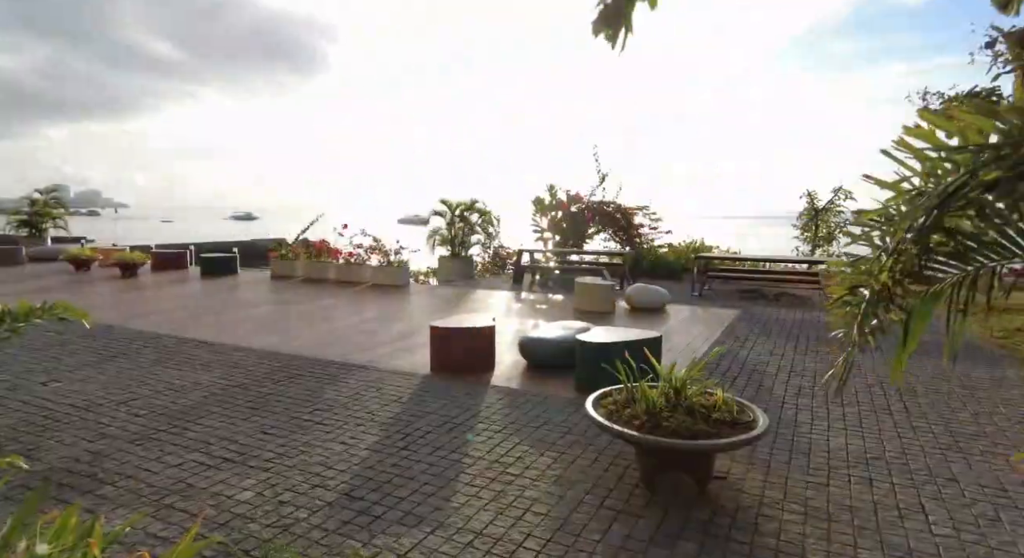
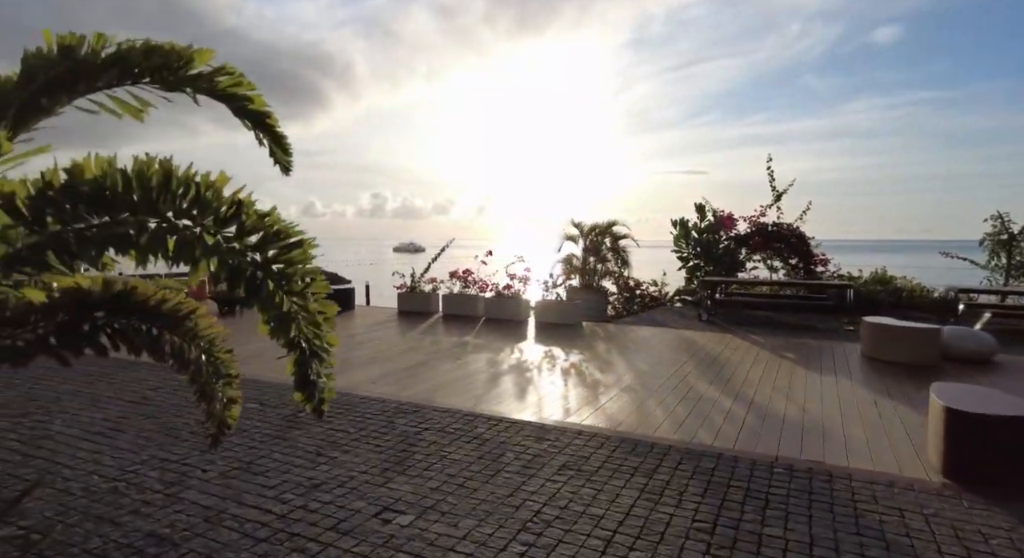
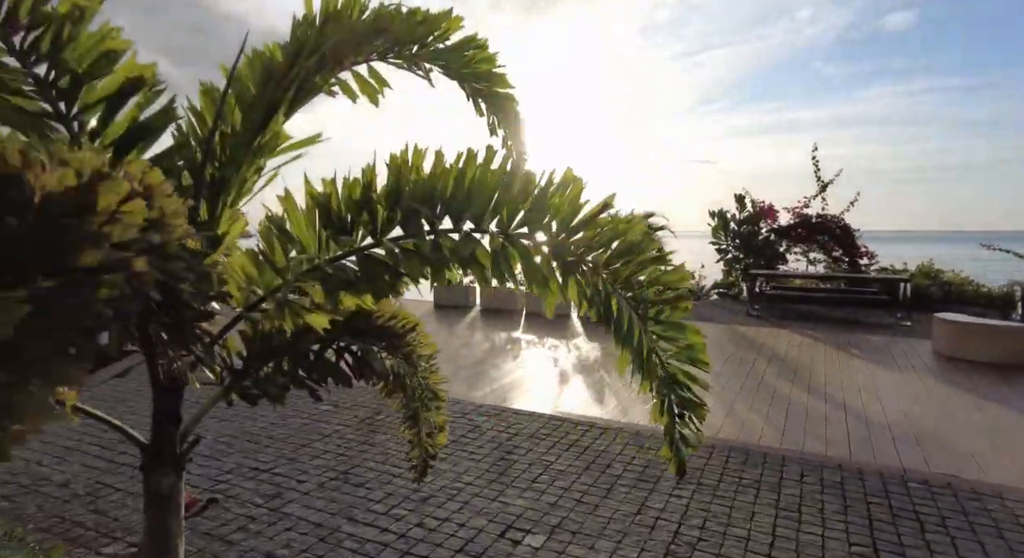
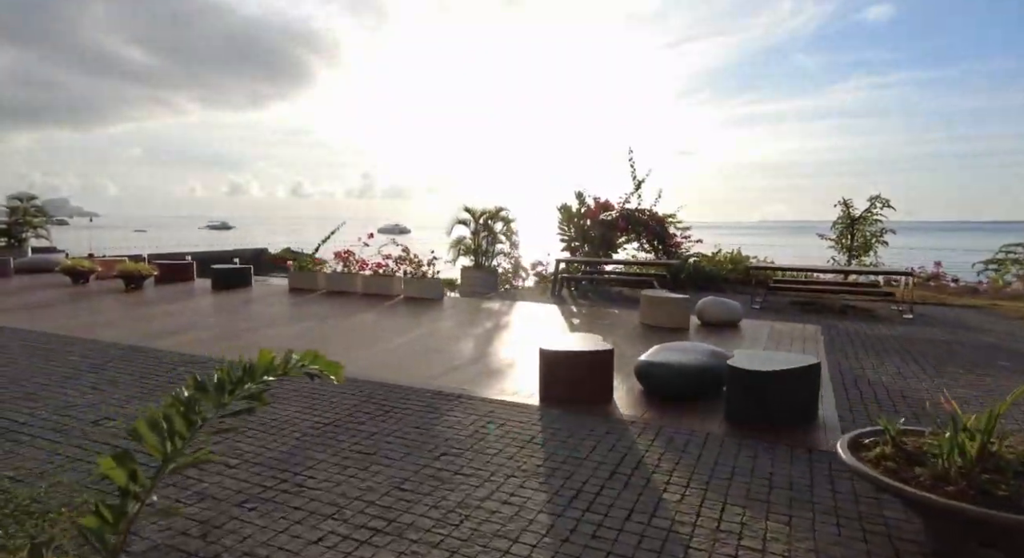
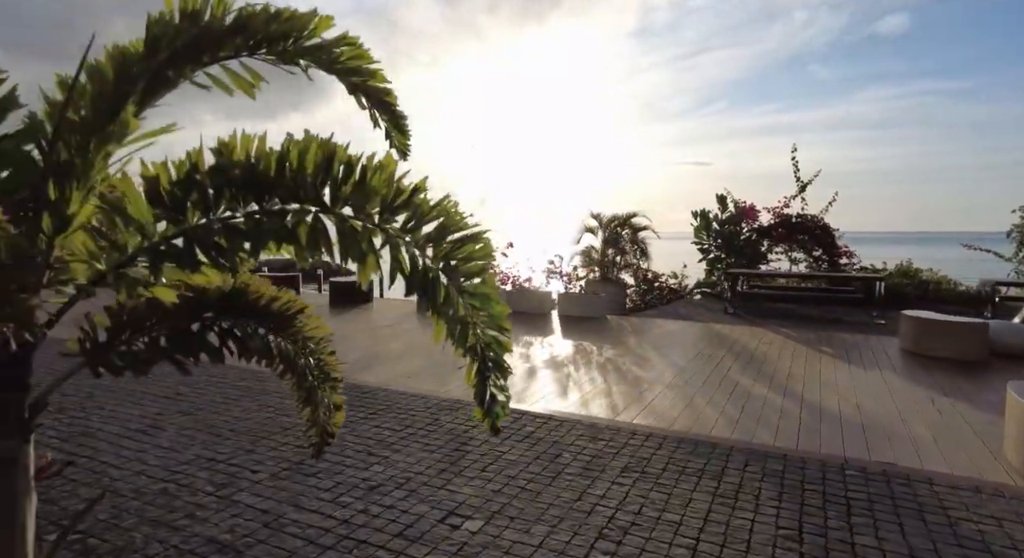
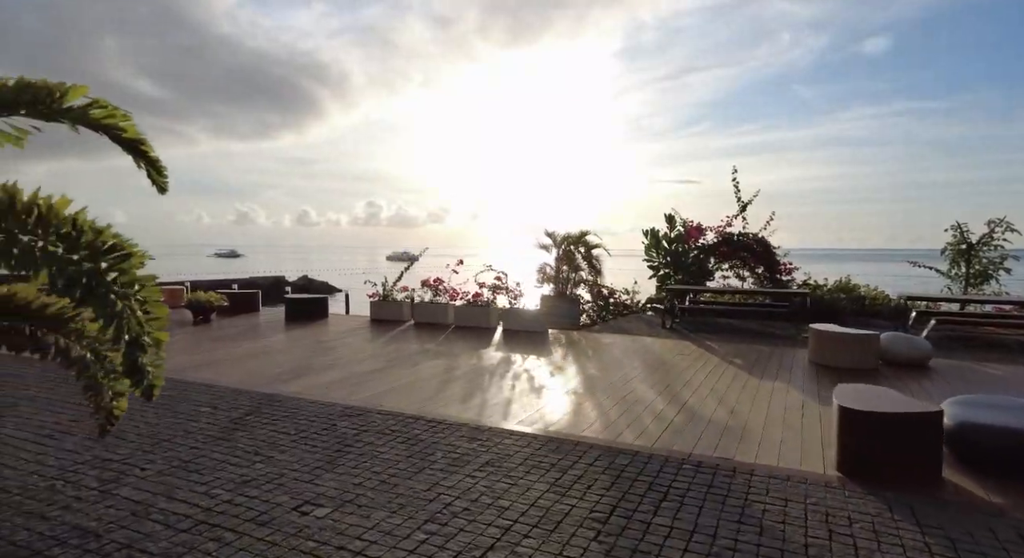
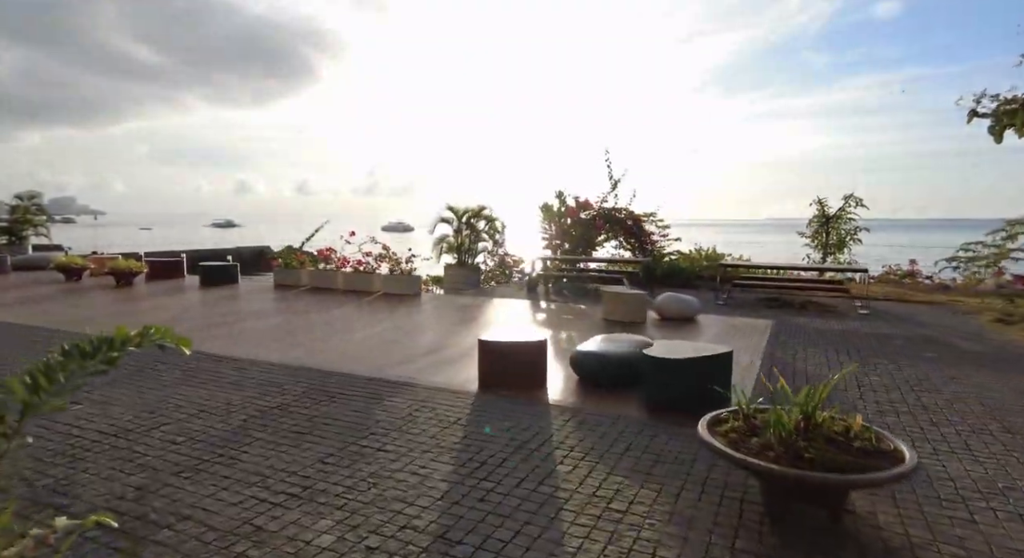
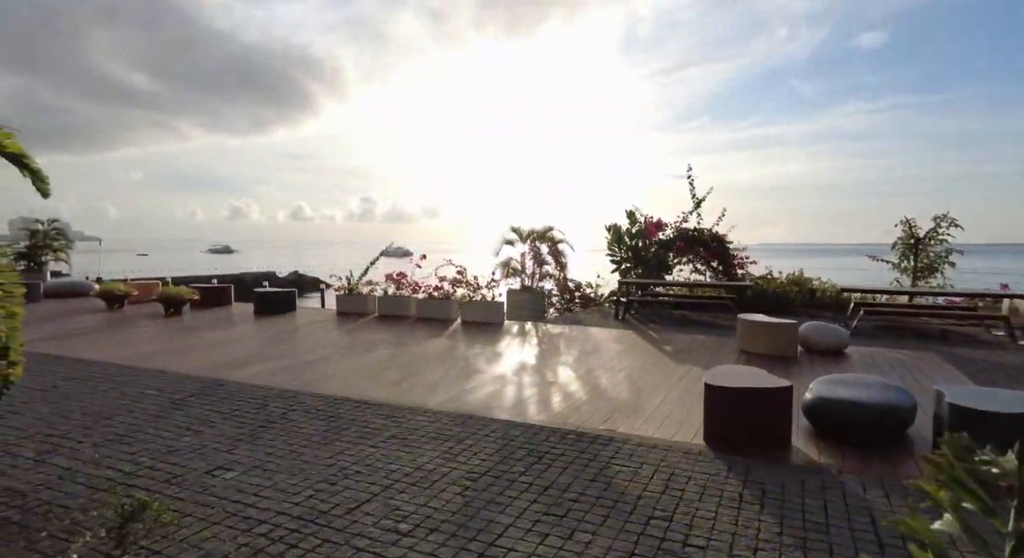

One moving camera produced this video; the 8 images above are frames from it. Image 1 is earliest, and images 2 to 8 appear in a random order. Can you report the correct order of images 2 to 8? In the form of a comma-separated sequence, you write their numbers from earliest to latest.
7, 4, 8, 6, 2, 5, 3
